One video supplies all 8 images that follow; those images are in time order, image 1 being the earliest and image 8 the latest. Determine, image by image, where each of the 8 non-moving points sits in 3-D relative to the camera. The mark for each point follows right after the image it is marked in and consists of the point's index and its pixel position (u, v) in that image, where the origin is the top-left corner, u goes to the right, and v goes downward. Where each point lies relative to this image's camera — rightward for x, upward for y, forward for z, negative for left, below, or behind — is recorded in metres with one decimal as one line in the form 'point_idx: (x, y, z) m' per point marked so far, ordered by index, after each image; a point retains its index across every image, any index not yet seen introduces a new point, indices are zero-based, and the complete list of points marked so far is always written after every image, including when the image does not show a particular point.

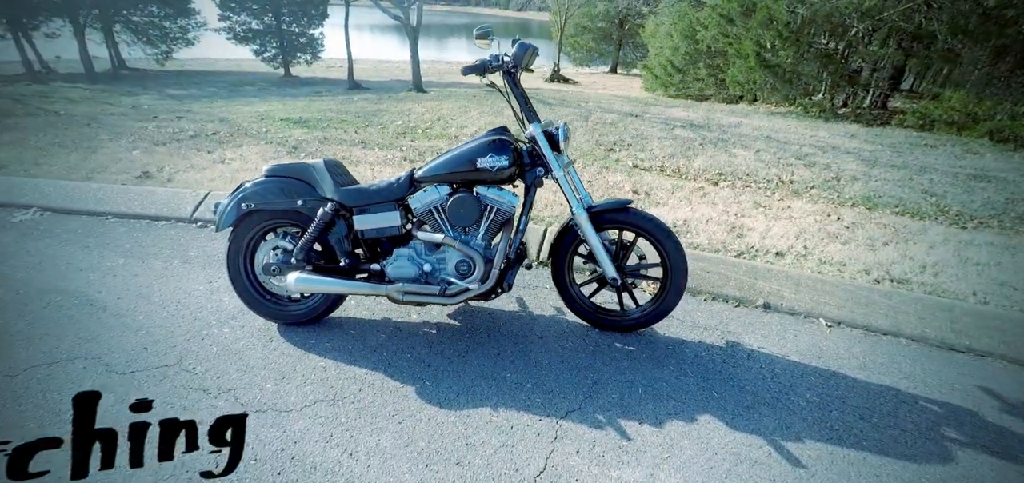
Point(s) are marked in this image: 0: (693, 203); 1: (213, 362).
0: (+1.7, +0.4, +5.3) m
1: (-1.7, -0.6, +2.9) m
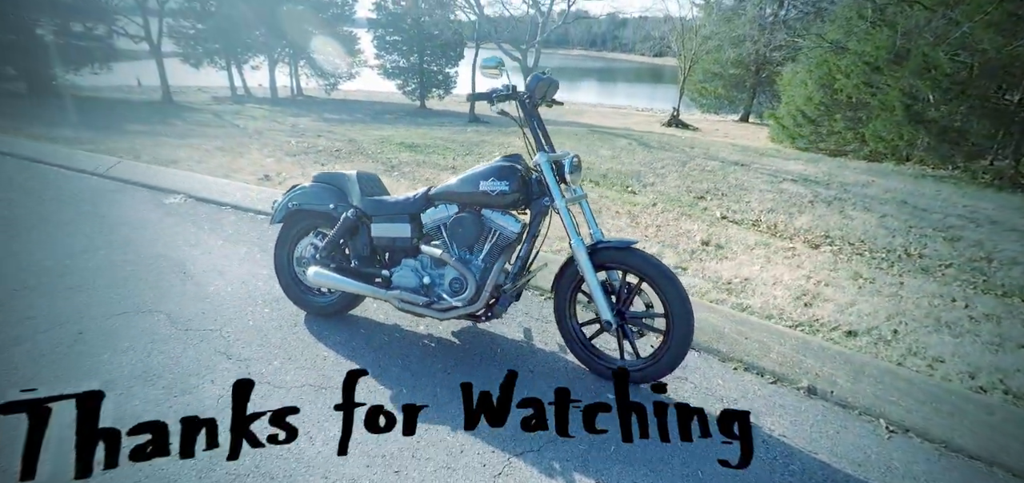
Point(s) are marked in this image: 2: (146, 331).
0: (+2.3, -0.2, +4.8) m
1: (-1.7, -0.6, +3.3) m
2: (-2.3, -0.6, +3.4) m
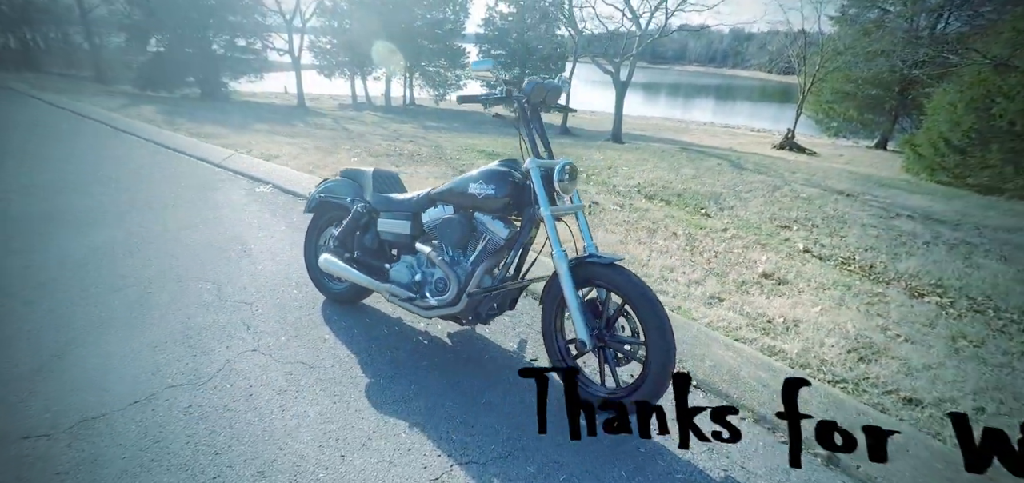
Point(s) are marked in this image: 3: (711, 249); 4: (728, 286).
0: (+2.5, -0.5, +4.2) m
1: (-1.7, -0.5, +3.7) m
2: (-2.3, -0.4, +3.8) m
3: (+1.9, -0.1, +5.1) m
4: (+1.7, -0.3, +4.1) m
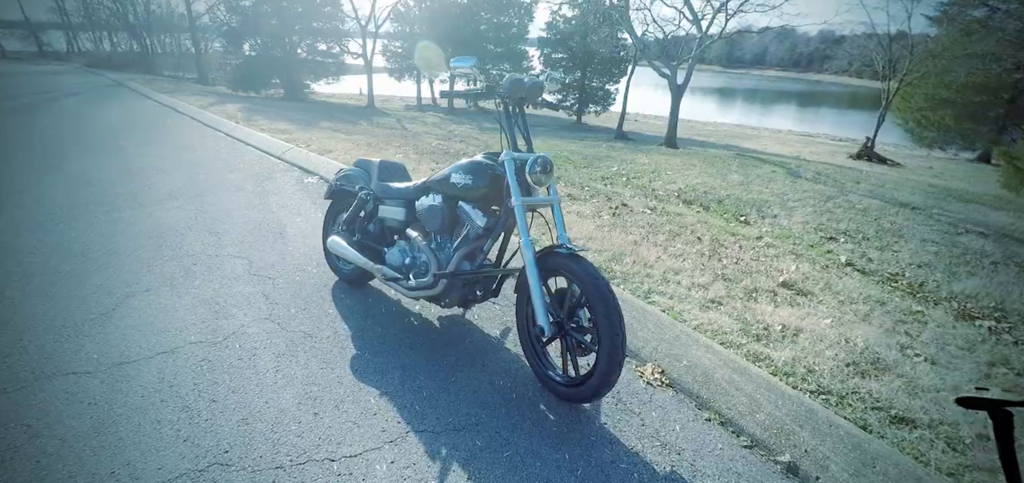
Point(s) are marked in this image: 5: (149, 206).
0: (+2.5, -0.6, +3.9) m
1: (-1.7, -0.3, +4.0) m
2: (-2.3, -0.2, +4.3) m
3: (+2.0, -0.2, +4.9) m
4: (+1.7, -0.4, +4.0) m
5: (-3.8, +0.4, +5.5) m
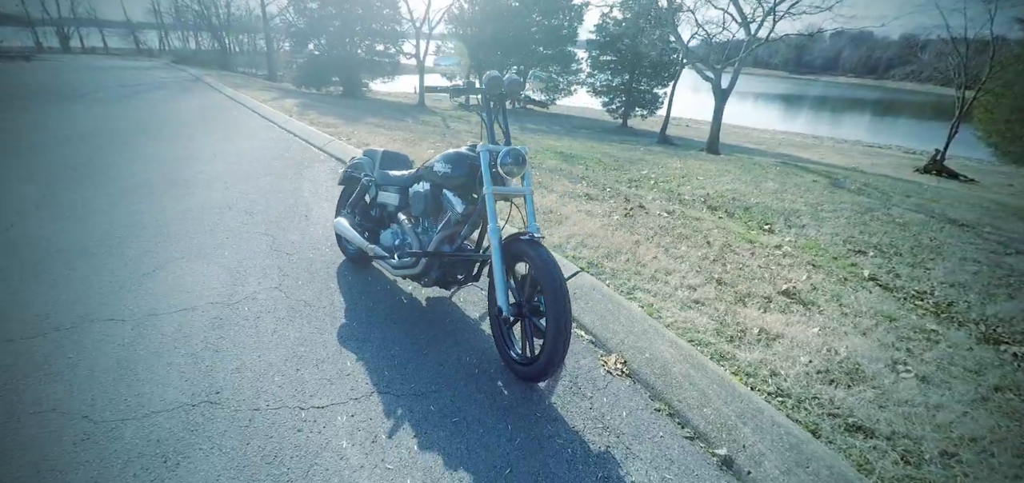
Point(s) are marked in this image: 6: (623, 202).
0: (+2.4, -0.6, +3.8) m
1: (-1.8, -0.2, +4.4) m
2: (-2.3, 0.0, +4.7) m
3: (+2.1, -0.2, +4.9) m
4: (+1.6, -0.4, +4.0) m
5: (-3.6, +0.6, +6.1) m
6: (+1.3, +0.4, +6.4) m
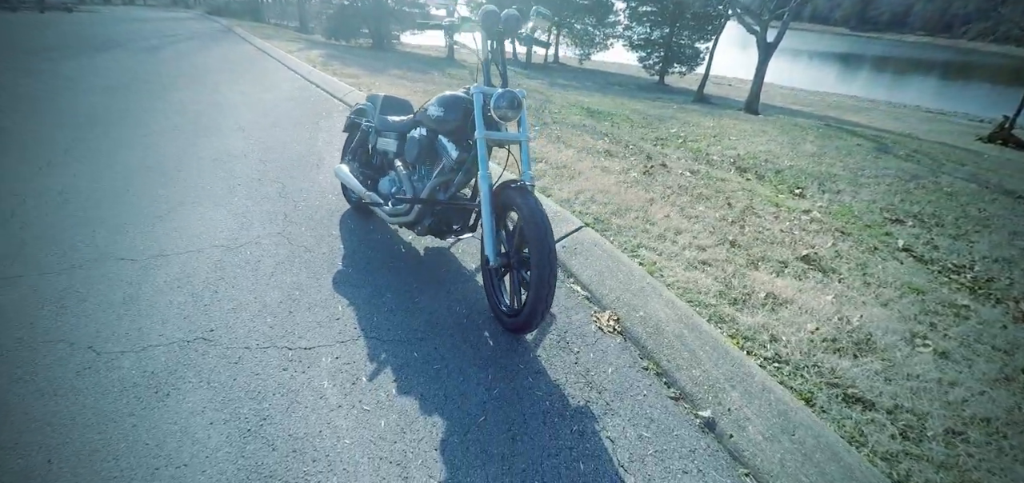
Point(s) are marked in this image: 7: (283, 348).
0: (+2.4, -0.4, +3.6) m
1: (-1.7, +0.3, +4.4) m
2: (-2.2, +0.5, +4.8) m
3: (+2.1, +0.1, +4.6) m
4: (+1.6, -0.1, +3.8) m
5: (-3.4, +1.3, +6.2) m
6: (+1.5, +0.9, +6.1) m
7: (-1.2, -0.6, +2.9) m
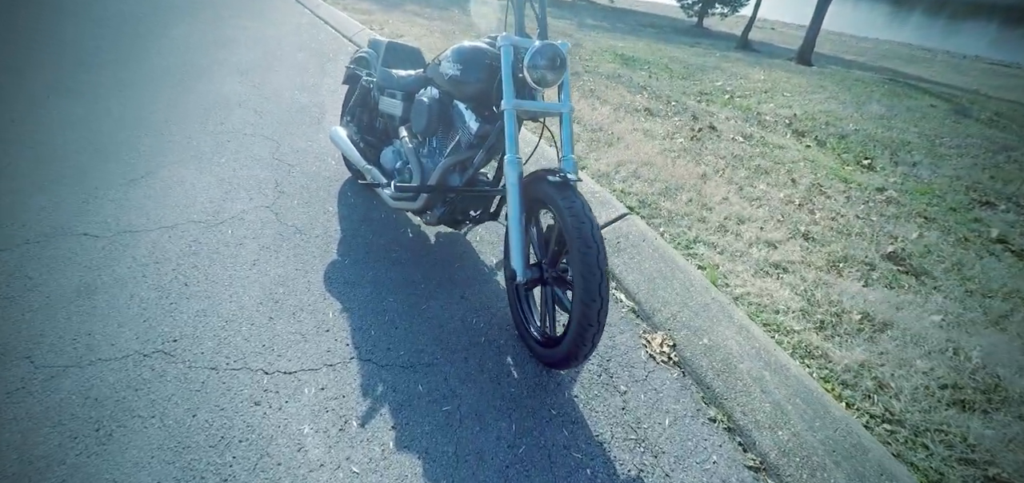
0: (+2.6, -0.4, +2.9) m
1: (-1.5, +0.5, +3.8) m
2: (-2.0, +0.7, +4.1) m
3: (+2.3, +0.2, +3.9) m
4: (+1.8, -0.1, +3.1) m
5: (-3.1, +1.7, +5.5) m
6: (+1.8, +1.2, +5.3) m
7: (-1.1, -0.6, +2.3) m
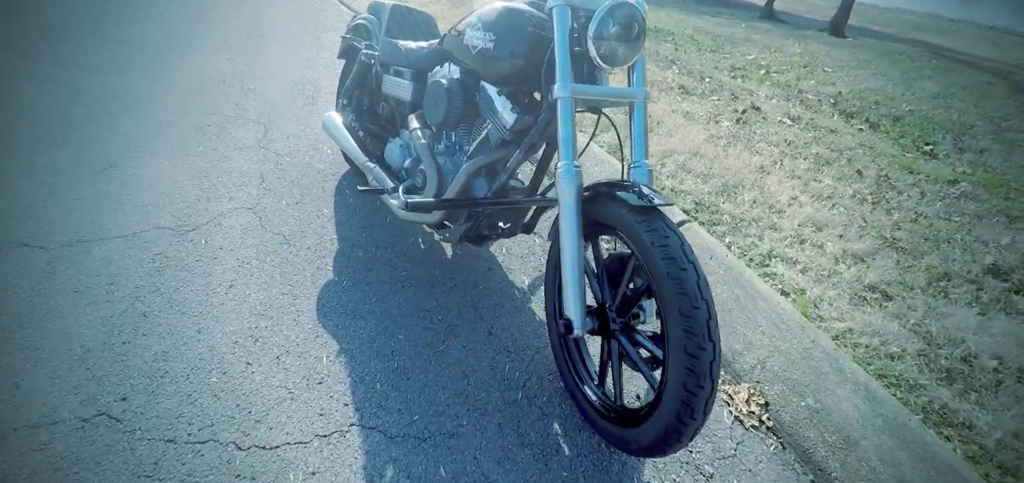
0: (+2.7, -0.5, +2.4) m
1: (-1.3, +0.4, +3.2) m
2: (-1.8, +0.7, +3.5) m
3: (+2.5, +0.2, +3.3) m
4: (+1.9, -0.2, +2.6) m
5: (-2.9, +1.8, +4.8) m
6: (+1.9, +1.2, +4.7) m
7: (-0.9, -0.7, +1.8) m
